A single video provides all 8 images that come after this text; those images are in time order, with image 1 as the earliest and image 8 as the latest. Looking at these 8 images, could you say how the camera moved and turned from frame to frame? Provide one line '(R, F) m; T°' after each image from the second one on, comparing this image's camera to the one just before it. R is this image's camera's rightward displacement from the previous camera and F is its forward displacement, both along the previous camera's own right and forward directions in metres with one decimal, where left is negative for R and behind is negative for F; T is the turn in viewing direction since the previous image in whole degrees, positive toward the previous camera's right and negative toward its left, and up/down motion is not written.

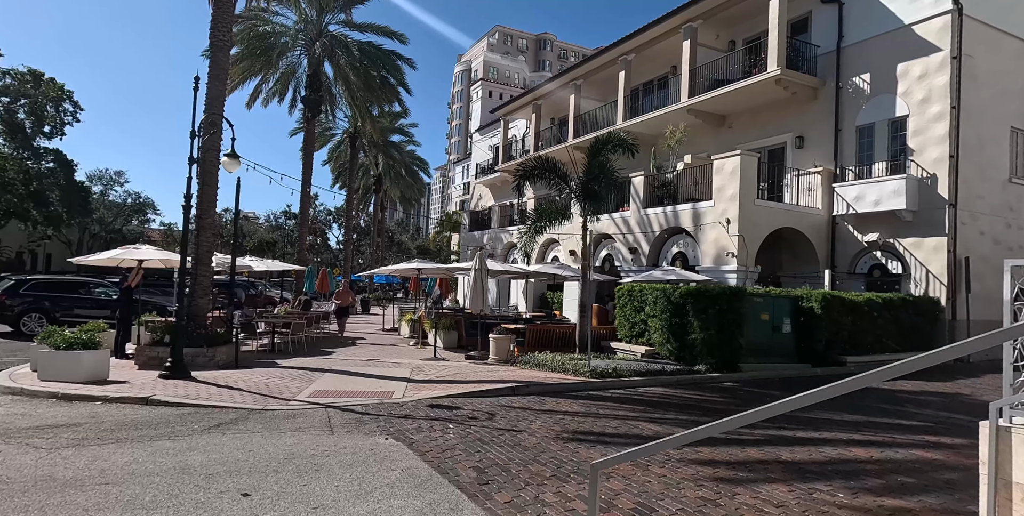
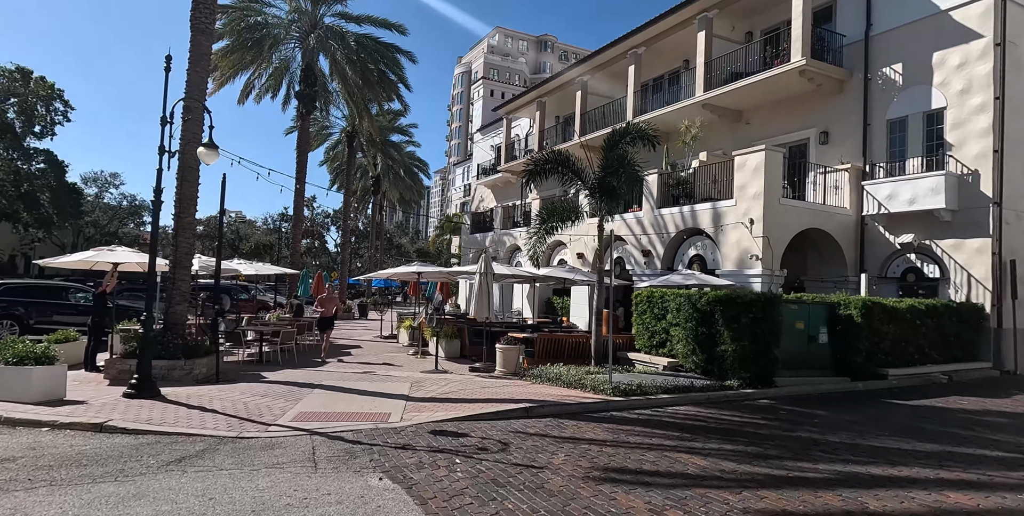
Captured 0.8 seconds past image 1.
(-0.2, +1.2) m; 0°
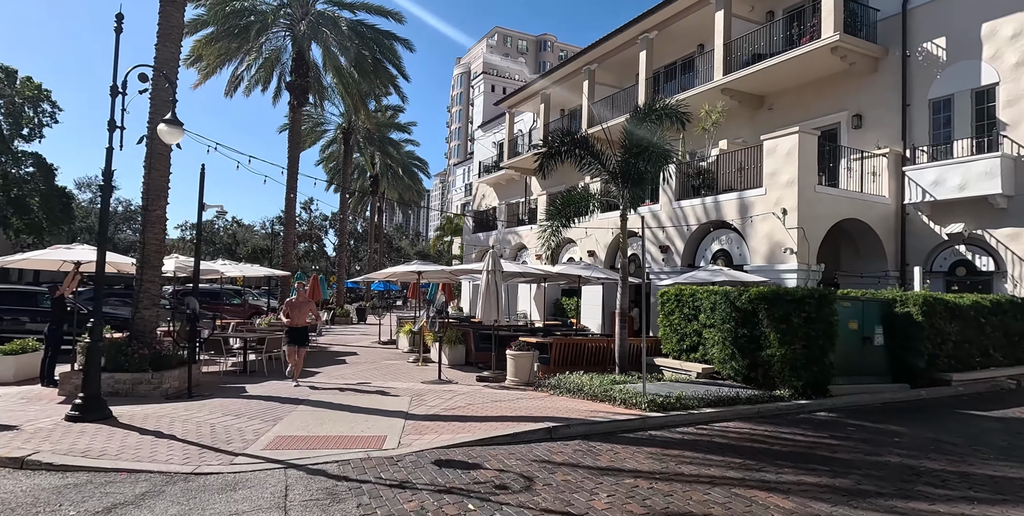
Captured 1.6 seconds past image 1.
(-0.2, +1.5) m; 0°
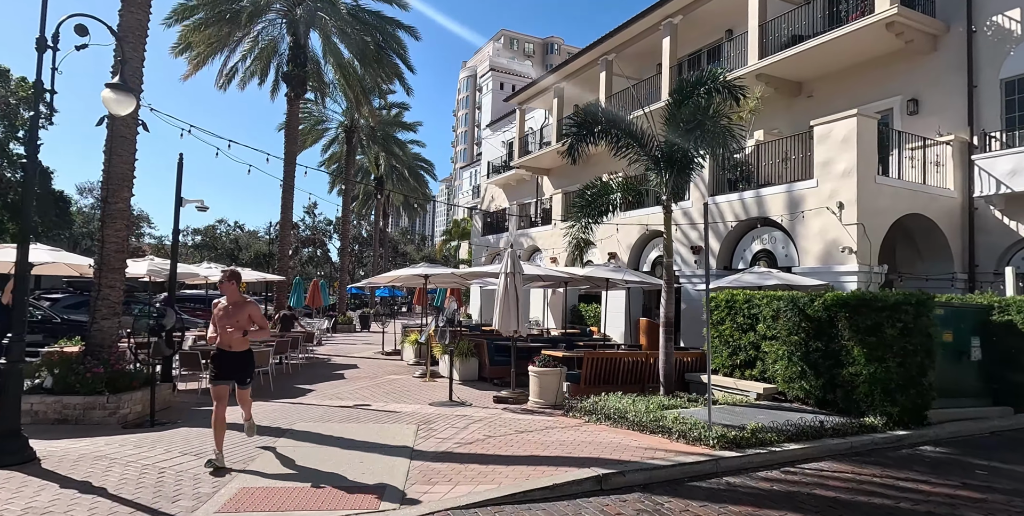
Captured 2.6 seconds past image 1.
(-0.3, +1.7) m; -1°
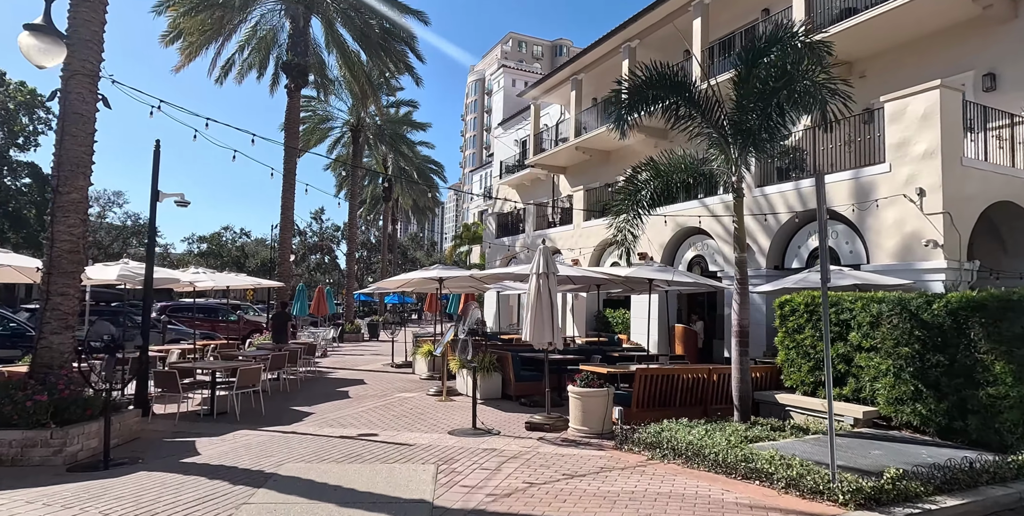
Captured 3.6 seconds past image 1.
(-0.4, +1.7) m; -1°
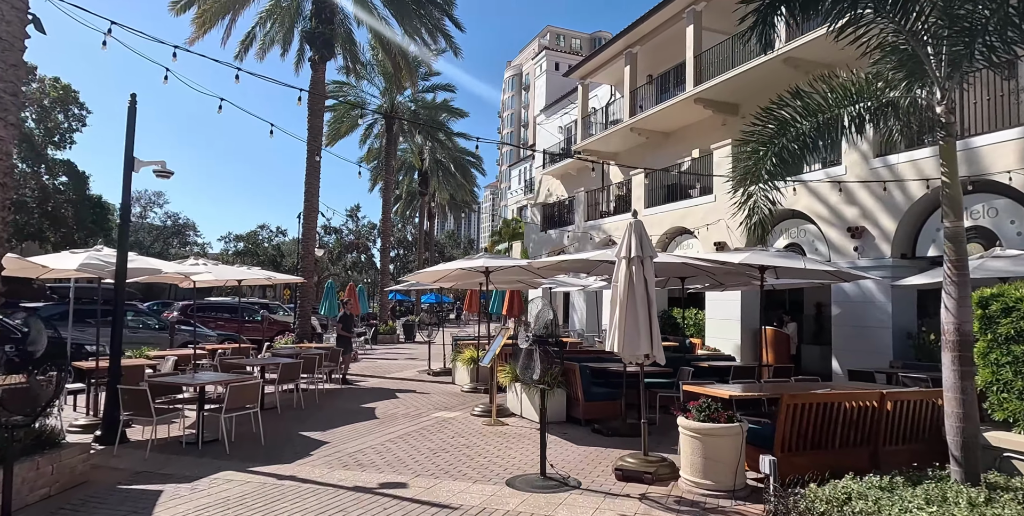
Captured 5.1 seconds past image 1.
(-0.5, +2.5) m; -3°
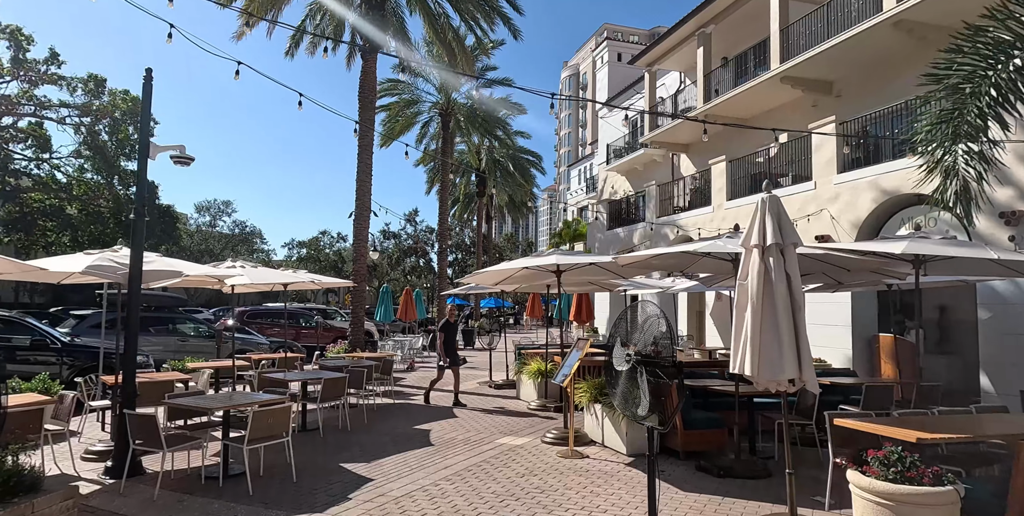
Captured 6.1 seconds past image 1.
(-0.3, +1.6) m; -6°
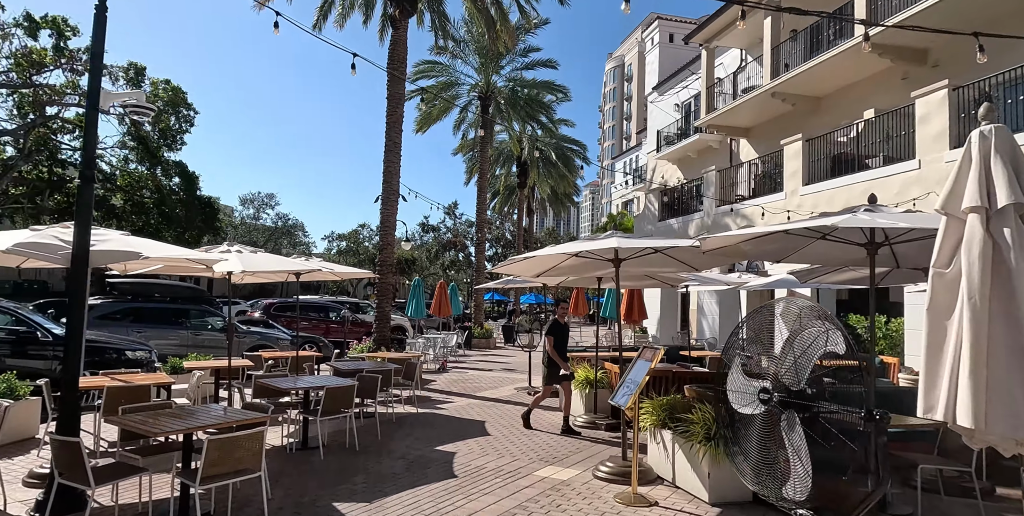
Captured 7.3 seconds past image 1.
(-0.1, +1.7) m; -4°
